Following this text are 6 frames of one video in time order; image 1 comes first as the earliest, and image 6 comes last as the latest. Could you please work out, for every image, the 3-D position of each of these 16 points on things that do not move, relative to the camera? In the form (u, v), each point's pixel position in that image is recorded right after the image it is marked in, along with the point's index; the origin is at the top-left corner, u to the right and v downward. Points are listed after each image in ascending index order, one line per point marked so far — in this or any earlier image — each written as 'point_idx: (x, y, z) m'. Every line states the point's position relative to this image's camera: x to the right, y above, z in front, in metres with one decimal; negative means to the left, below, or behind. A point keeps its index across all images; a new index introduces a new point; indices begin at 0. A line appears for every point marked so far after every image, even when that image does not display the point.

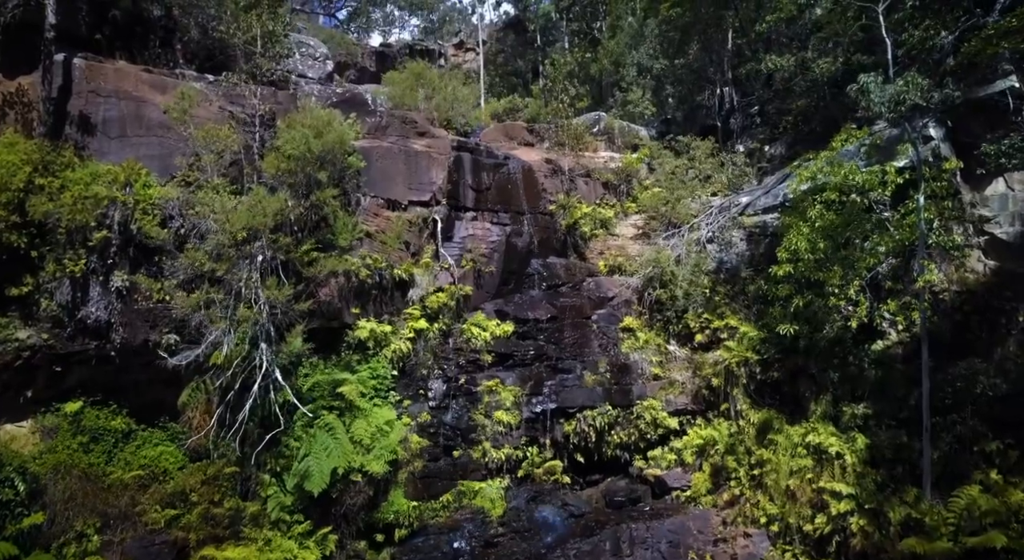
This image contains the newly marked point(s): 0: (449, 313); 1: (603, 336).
0: (-1.0, -0.5, +10.4) m
1: (+1.5, -1.0, +11.3) m
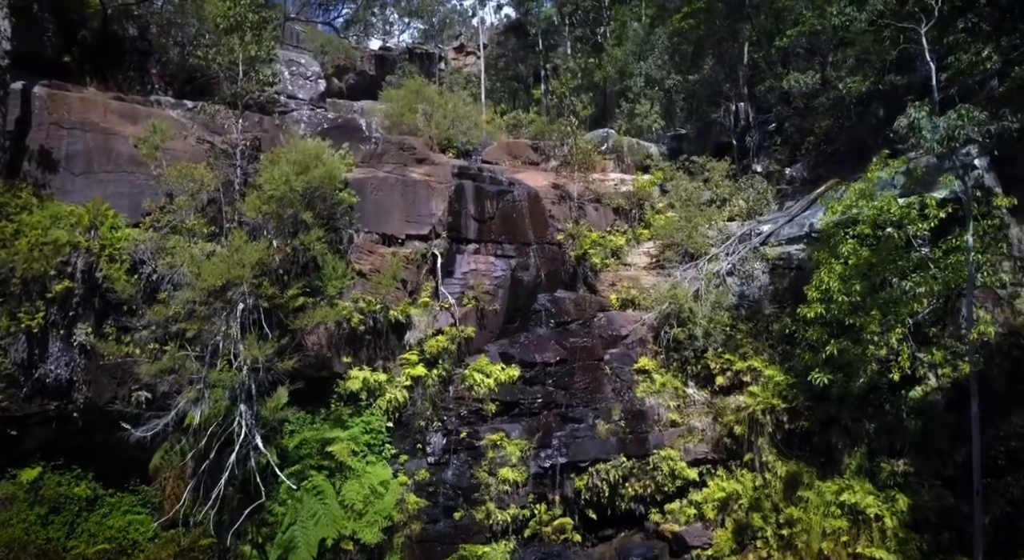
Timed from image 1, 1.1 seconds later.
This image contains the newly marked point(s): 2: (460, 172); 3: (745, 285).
0: (-0.9, -1.1, +9.5) m
1: (+1.6, -1.6, +10.4) m
2: (-0.9, +1.8, +11.1) m
3: (+3.9, -0.1, +11.3) m
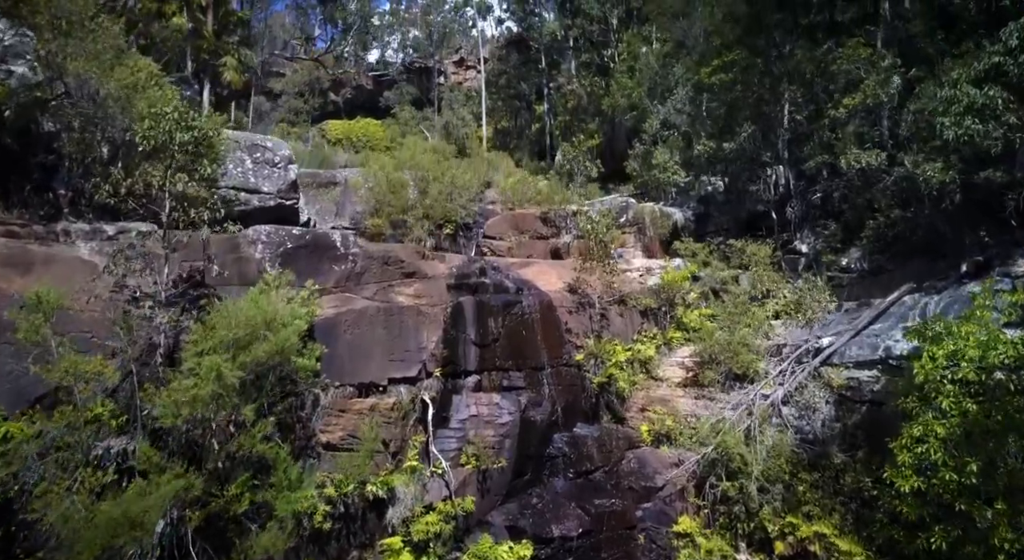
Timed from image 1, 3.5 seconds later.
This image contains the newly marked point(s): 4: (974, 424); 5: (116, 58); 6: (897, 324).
0: (-0.8, -2.9, +7.5) m
1: (+1.8, -3.4, +8.4) m
2: (-0.7, -0.1, +9.1) m
3: (+4.1, -1.9, +9.2) m
4: (+4.9, -1.6, +6.9) m
5: (-4.8, +2.7, +8.1) m
6: (+5.4, -0.6, +9.4) m
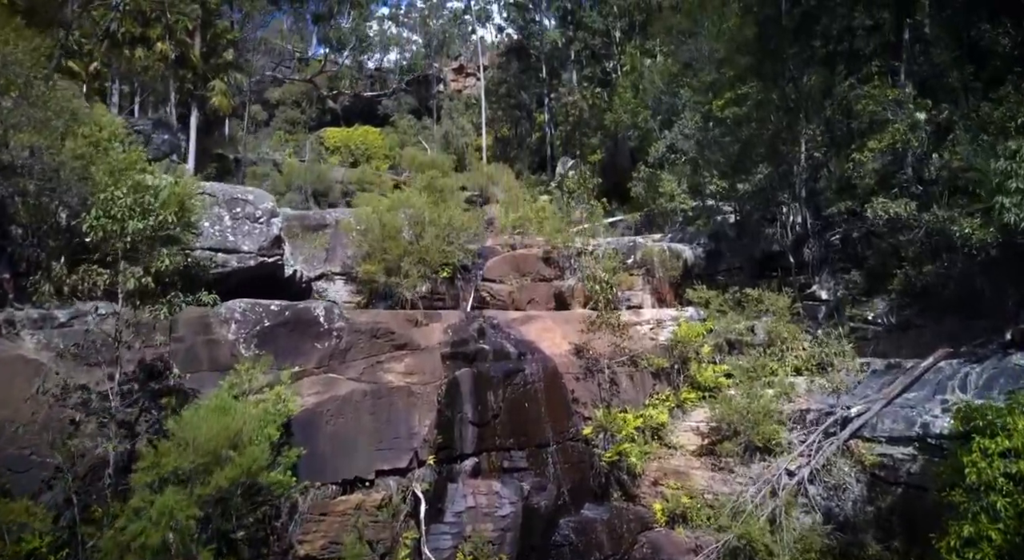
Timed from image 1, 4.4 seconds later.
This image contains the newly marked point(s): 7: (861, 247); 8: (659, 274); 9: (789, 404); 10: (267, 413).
0: (-0.7, -3.8, +6.7) m
1: (+1.8, -4.3, +7.6) m
2: (-0.7, -0.9, +8.4) m
3: (+4.1, -2.8, +8.4) m
4: (+4.9, -2.4, +6.2) m
5: (-4.8, +1.8, +7.3) m
6: (+5.4, -1.5, +8.6) m
7: (+6.2, +0.5, +11.8) m
8: (+2.9, +0.1, +13.1) m
9: (+3.9, -1.8, +9.7) m
10: (-2.1, -1.1, +5.9) m
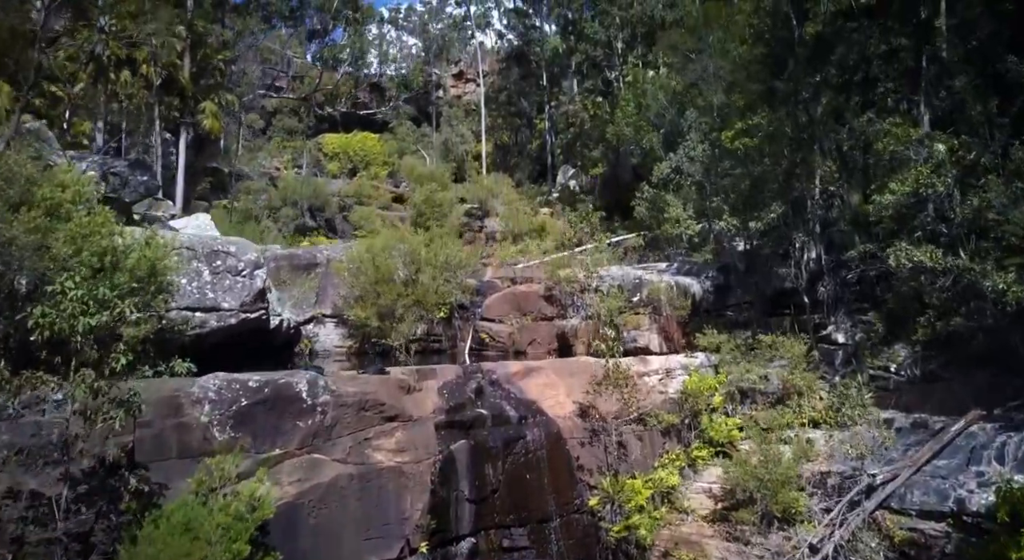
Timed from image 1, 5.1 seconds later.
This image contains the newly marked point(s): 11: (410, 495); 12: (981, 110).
0: (-0.7, -4.5, +6.1) m
1: (+1.8, -5.0, +7.0) m
2: (-0.7, -1.6, +7.7) m
3: (+4.1, -3.5, +7.8) m
4: (+4.9, -3.1, +5.5) m
5: (-4.8, +1.1, +6.7) m
6: (+5.4, -2.2, +8.0) m
7: (+6.2, -0.2, +11.2) m
8: (+2.9, -0.6, +12.5) m
9: (+3.9, -2.5, +9.0) m
10: (-2.1, -1.8, +5.3) m
11: (-1.0, -2.2, +6.9) m
12: (+7.1, +2.5, +10.0) m
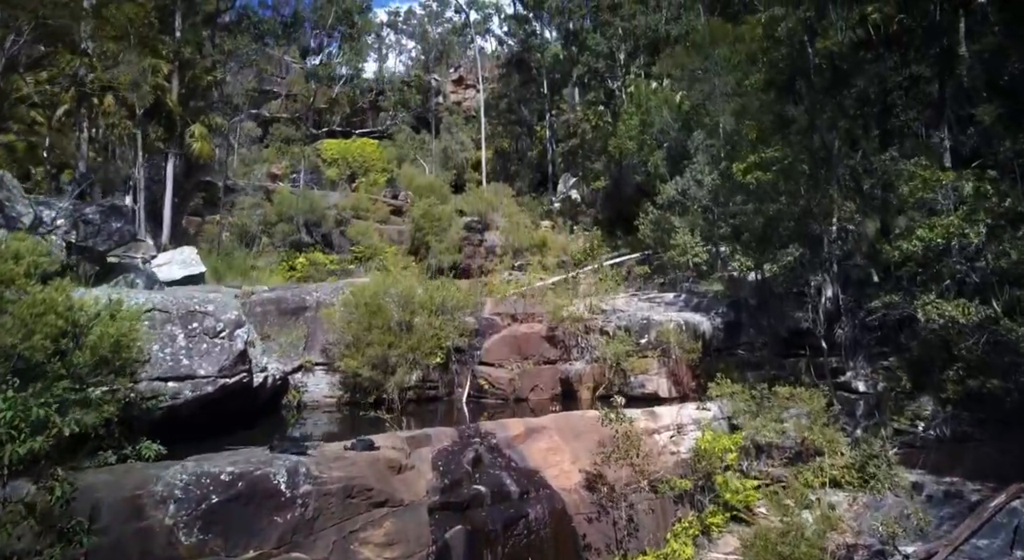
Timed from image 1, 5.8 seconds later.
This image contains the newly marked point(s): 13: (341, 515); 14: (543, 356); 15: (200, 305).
0: (-0.7, -5.2, +5.4) m
1: (+1.8, -5.7, +6.3) m
2: (-0.7, -2.4, +7.1) m
3: (+4.1, -4.2, +7.2) m
4: (+4.9, -3.8, +4.9) m
5: (-4.8, +0.3, +6.1) m
6: (+5.4, -2.9, +7.4) m
7: (+6.2, -0.9, +10.6) m
8: (+2.9, -1.3, +11.8) m
9: (+3.9, -3.2, +8.4) m
10: (-2.1, -2.6, +4.6) m
11: (-1.0, -2.9, +6.3) m
12: (+7.1, +1.8, +9.4) m
13: (-1.6, -2.2, +6.4) m
14: (+0.6, -1.4, +11.9) m
15: (-3.7, -0.3, +7.9) m
